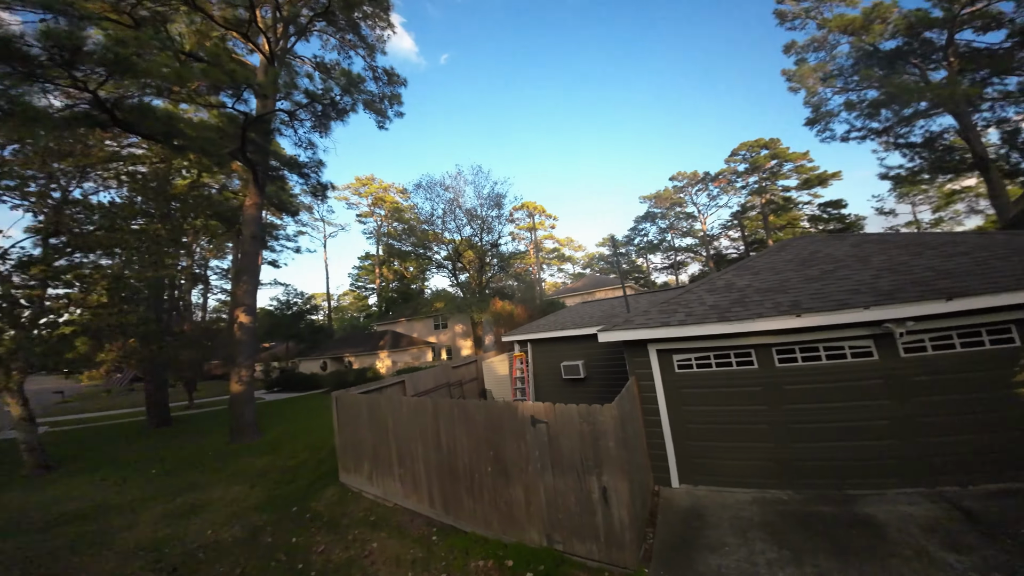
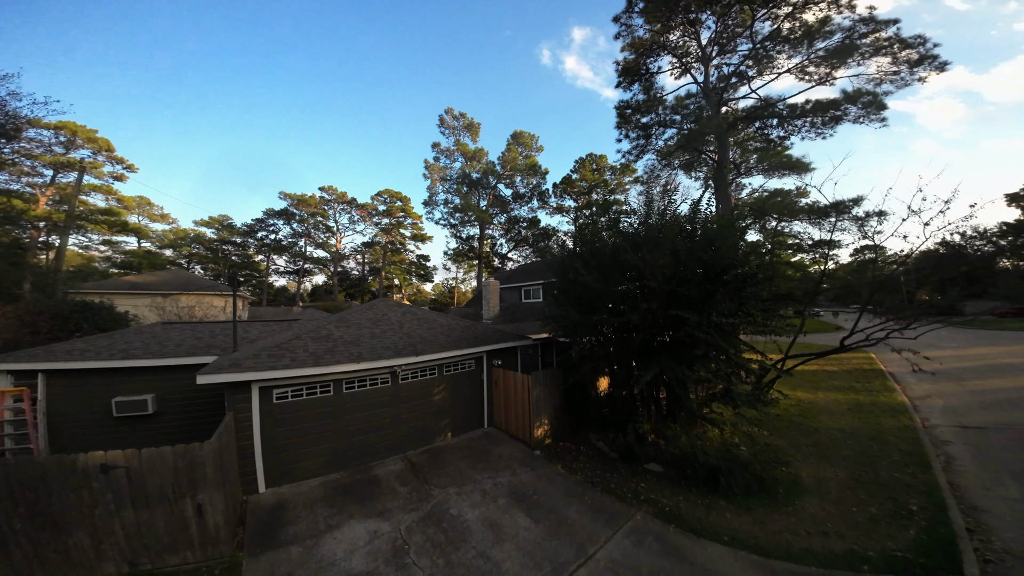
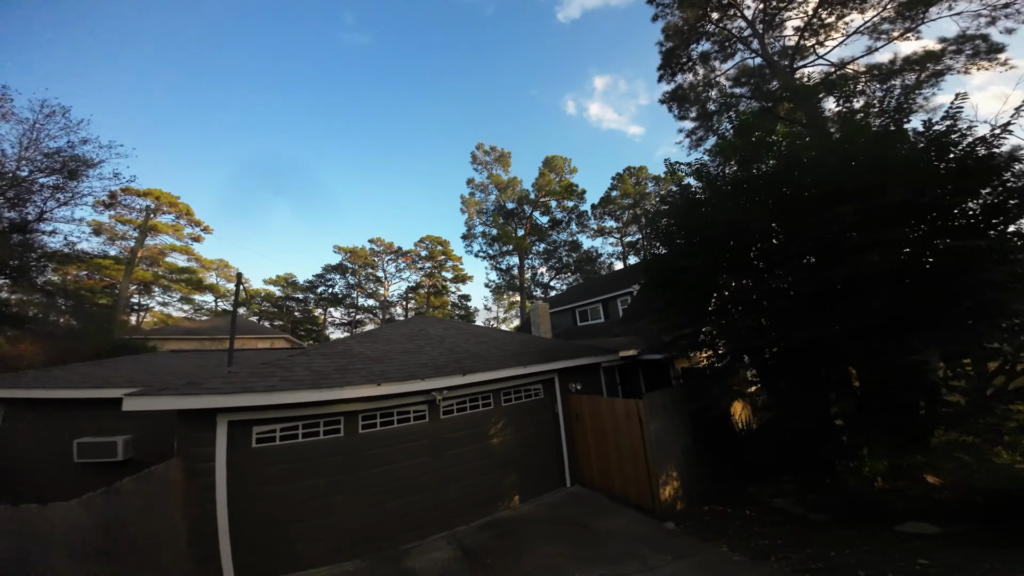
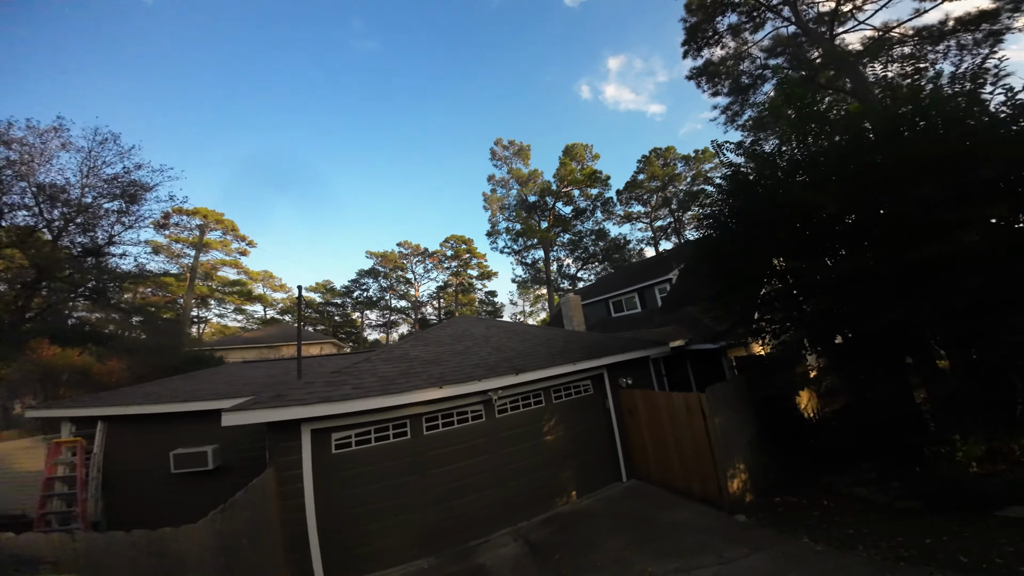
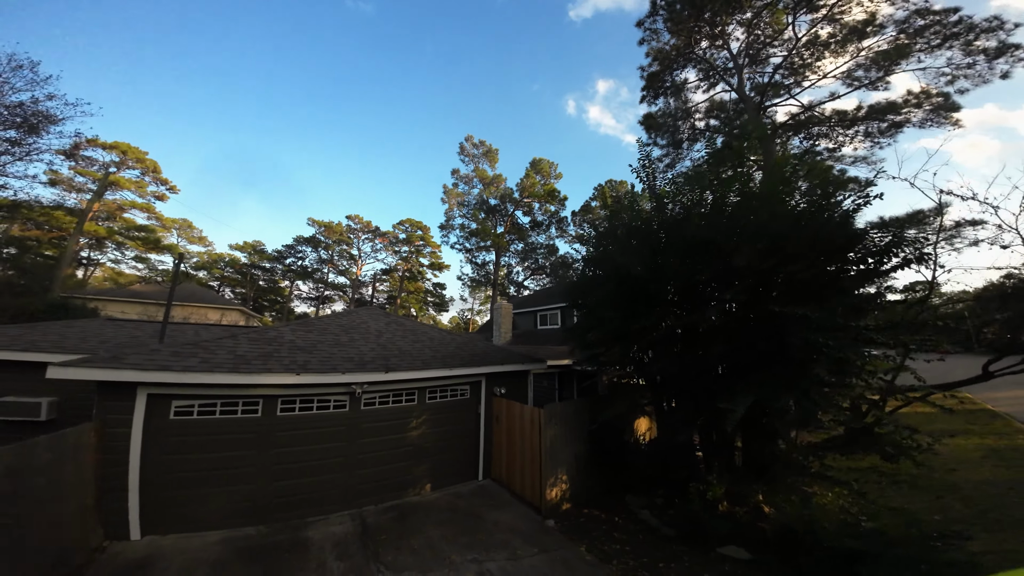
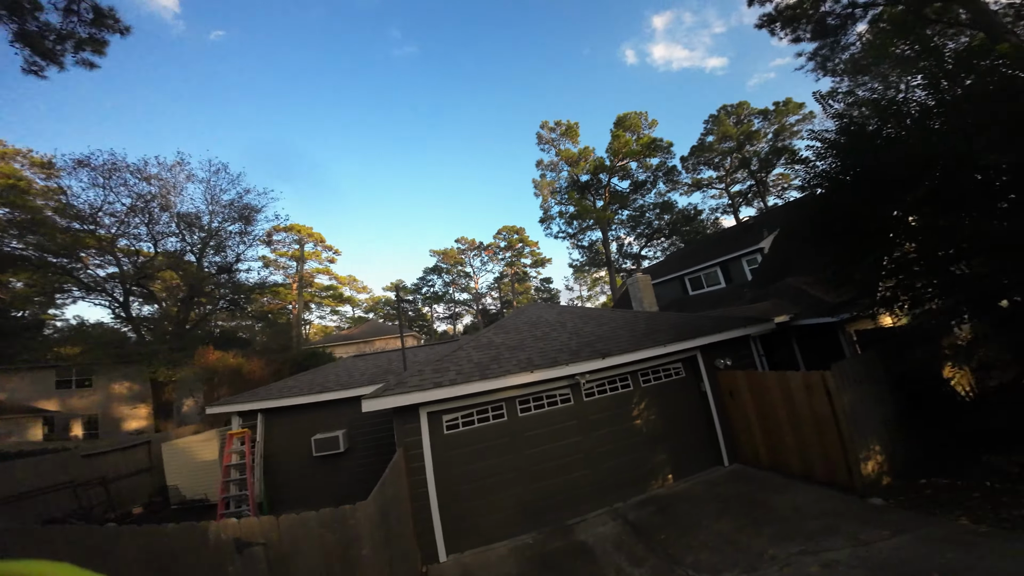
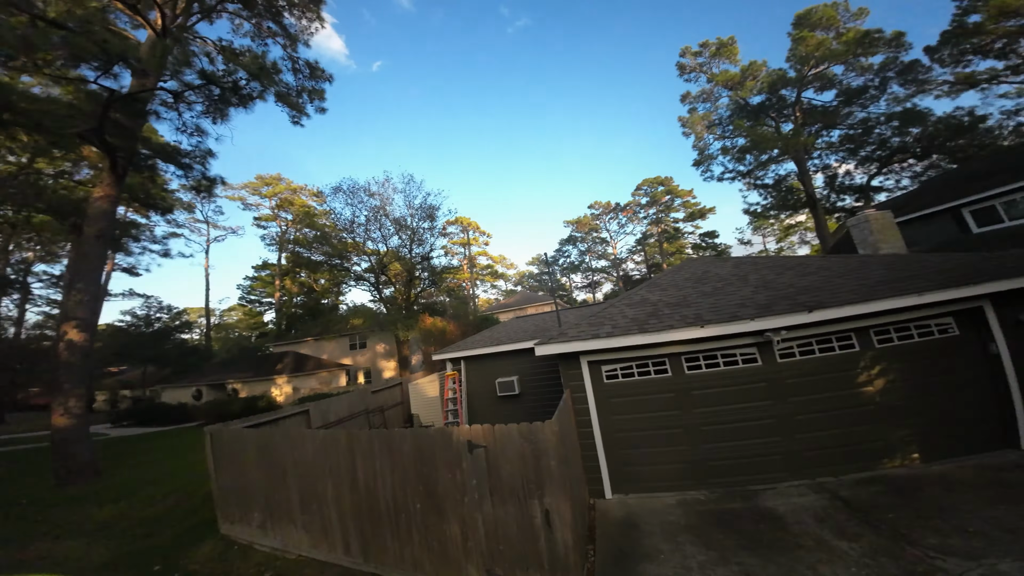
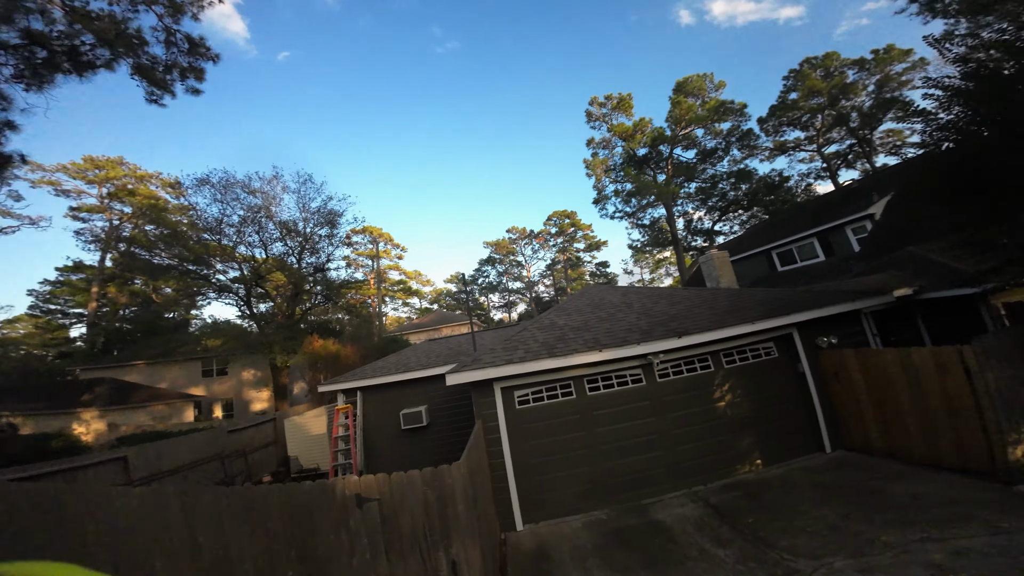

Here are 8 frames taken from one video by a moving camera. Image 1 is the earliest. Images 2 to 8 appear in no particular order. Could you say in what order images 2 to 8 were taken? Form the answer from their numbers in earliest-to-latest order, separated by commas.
7, 8, 6, 4, 3, 5, 2
